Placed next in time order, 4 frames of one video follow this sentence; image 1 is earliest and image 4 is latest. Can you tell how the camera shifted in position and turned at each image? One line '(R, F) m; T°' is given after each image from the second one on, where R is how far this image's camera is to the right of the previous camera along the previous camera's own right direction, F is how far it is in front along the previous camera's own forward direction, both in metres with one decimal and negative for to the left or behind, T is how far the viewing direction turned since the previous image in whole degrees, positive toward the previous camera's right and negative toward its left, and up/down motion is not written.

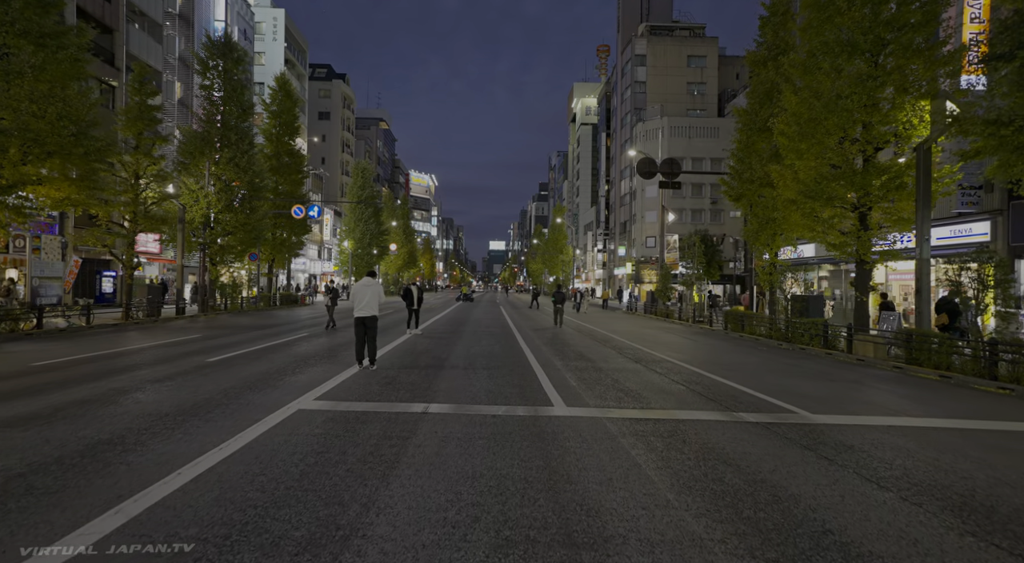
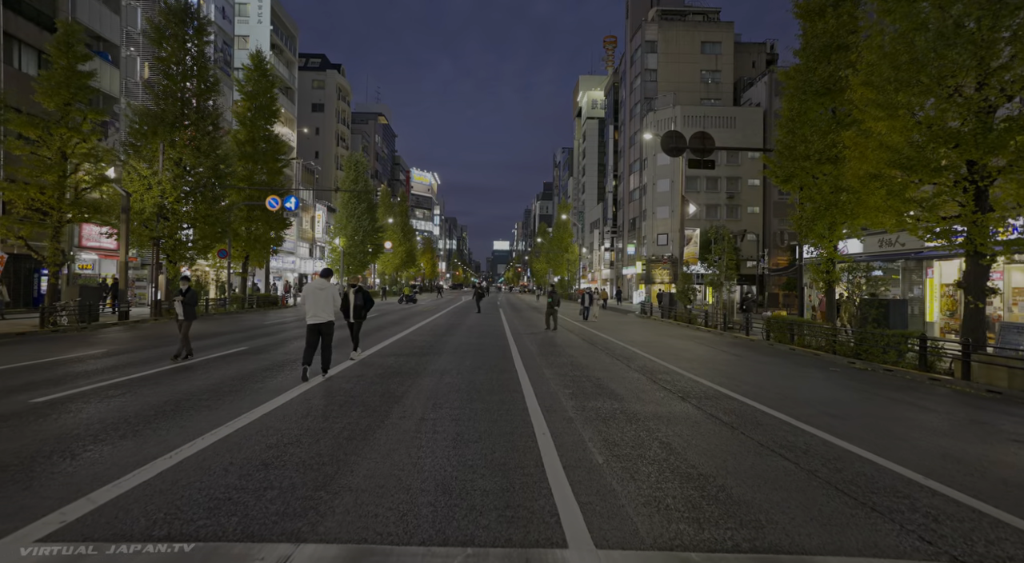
(+0.2, +3.8) m; 0°
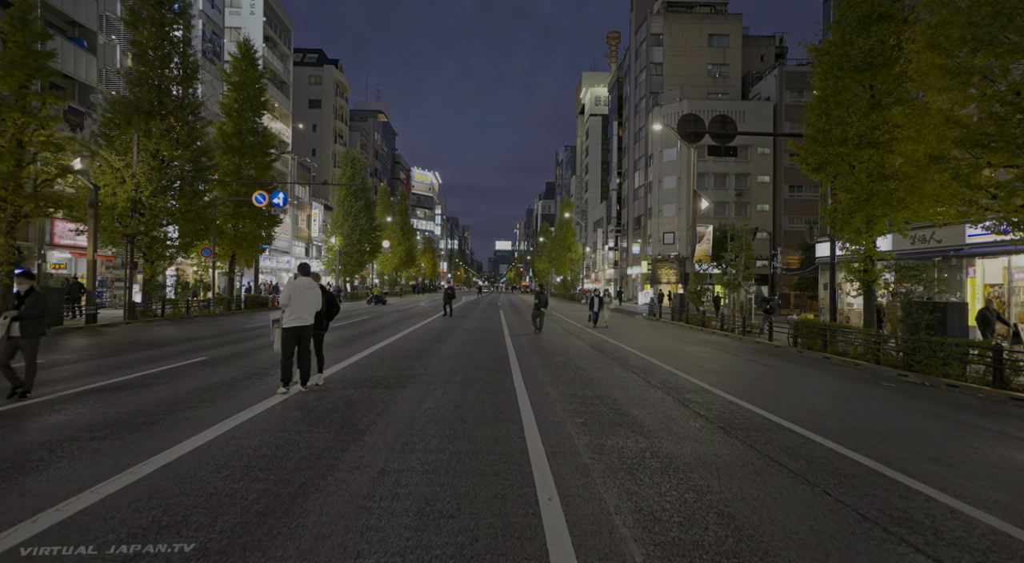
(+0.1, +1.8) m; 0°
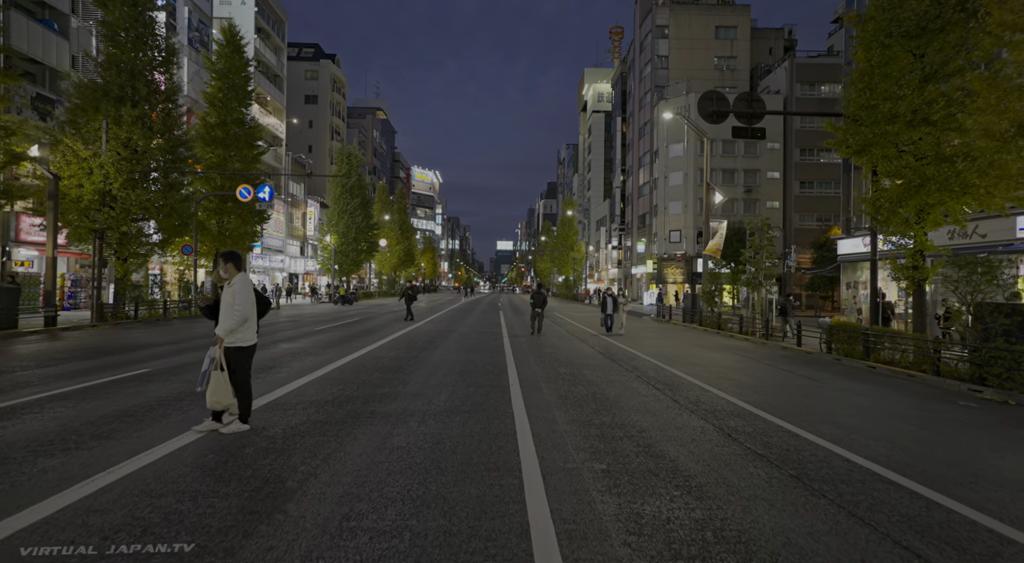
(0.0, +1.9) m; 0°
